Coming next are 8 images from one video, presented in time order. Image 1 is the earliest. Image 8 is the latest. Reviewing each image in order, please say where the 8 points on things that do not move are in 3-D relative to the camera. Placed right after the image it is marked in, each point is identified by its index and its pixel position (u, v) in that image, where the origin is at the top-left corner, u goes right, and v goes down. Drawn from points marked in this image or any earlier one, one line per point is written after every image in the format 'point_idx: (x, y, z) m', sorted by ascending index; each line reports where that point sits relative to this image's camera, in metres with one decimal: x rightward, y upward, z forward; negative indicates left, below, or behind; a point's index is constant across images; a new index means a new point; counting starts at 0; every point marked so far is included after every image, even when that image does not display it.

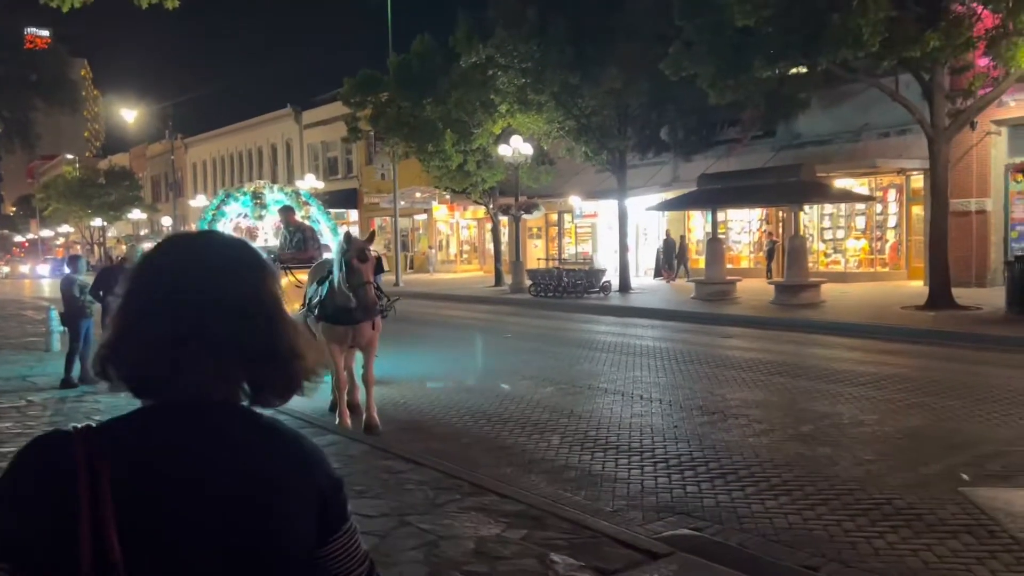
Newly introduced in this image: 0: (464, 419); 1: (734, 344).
0: (-0.6, -1.5, +10.0) m
1: (+4.3, -1.1, +18.3) m
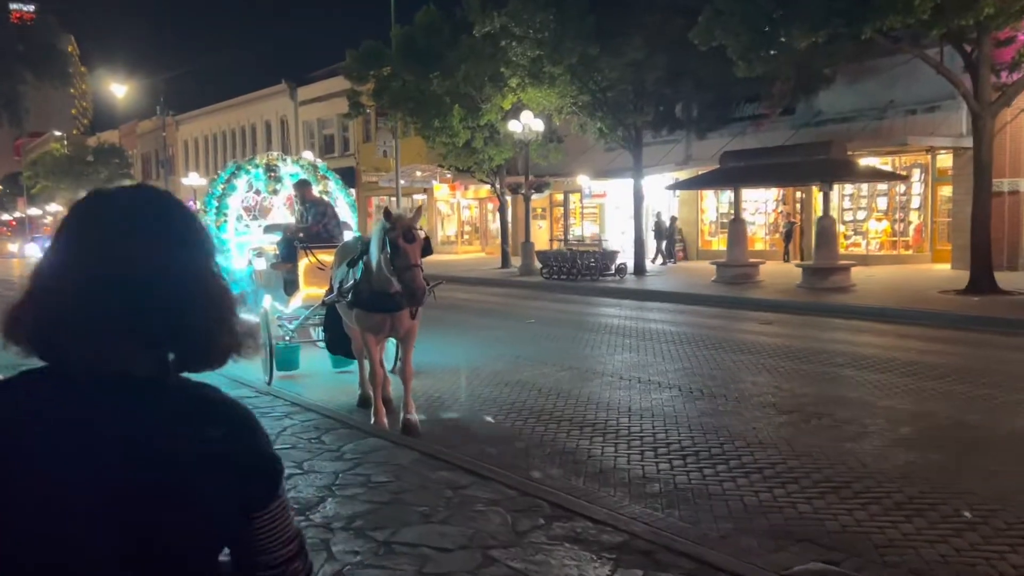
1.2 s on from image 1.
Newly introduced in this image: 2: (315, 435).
0: (0.0, -1.4, +9.0) m
1: (+4.8, -0.8, +17.3) m
2: (-1.8, -1.3, +7.8) m
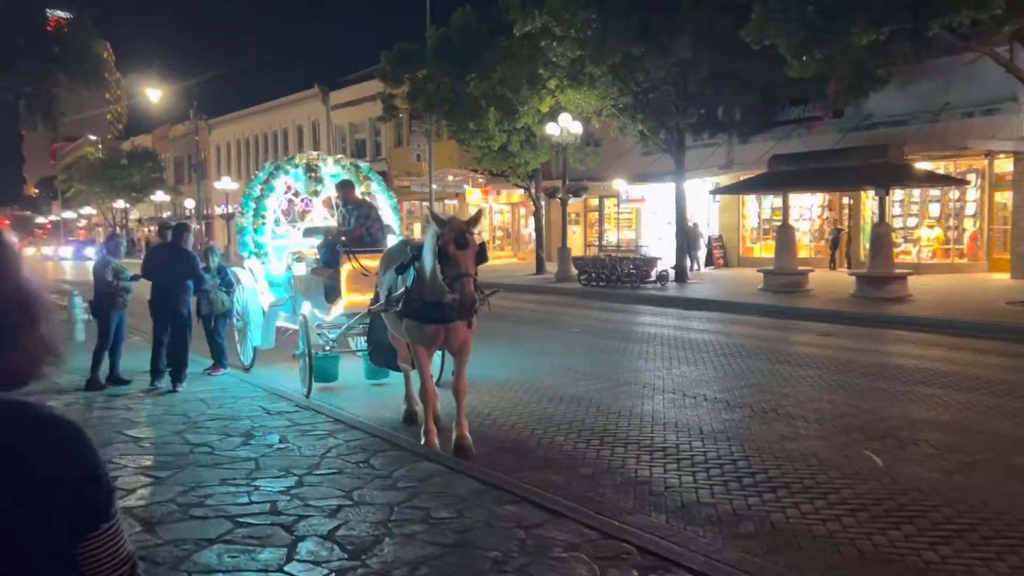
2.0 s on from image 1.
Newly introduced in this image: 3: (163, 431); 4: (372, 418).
0: (+0.6, -1.5, +8.2) m
1: (+5.6, -0.9, +16.4) m
2: (-1.2, -1.4, +7.1) m
3: (-3.2, -1.3, +7.9) m
4: (-1.5, -1.4, +9.3) m
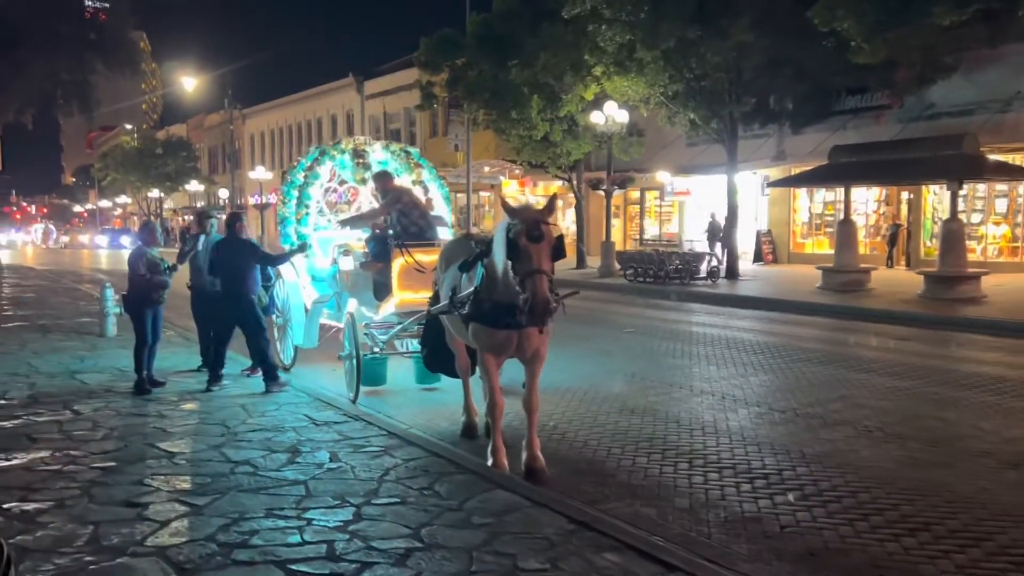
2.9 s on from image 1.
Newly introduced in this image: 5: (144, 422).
0: (+1.2, -1.5, +7.3) m
1: (+6.5, -0.9, +15.3) m
2: (-0.6, -1.4, +6.2) m
3: (-2.6, -1.3, +7.1) m
4: (-0.8, -1.4, +8.4) m
5: (-3.4, -1.2, +8.0) m
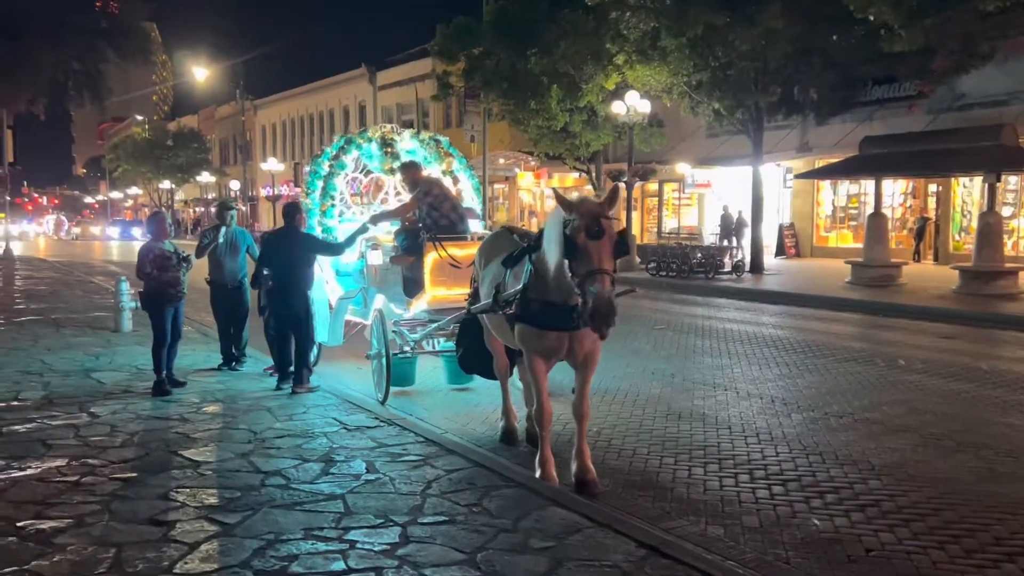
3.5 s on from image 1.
0: (+1.6, -1.5, +6.8) m
1: (+7.0, -0.9, +14.7) m
2: (-0.3, -1.4, +5.7) m
3: (-2.2, -1.3, +6.6) m
4: (-0.4, -1.4, +7.9) m
5: (-3.0, -1.2, +7.5) m
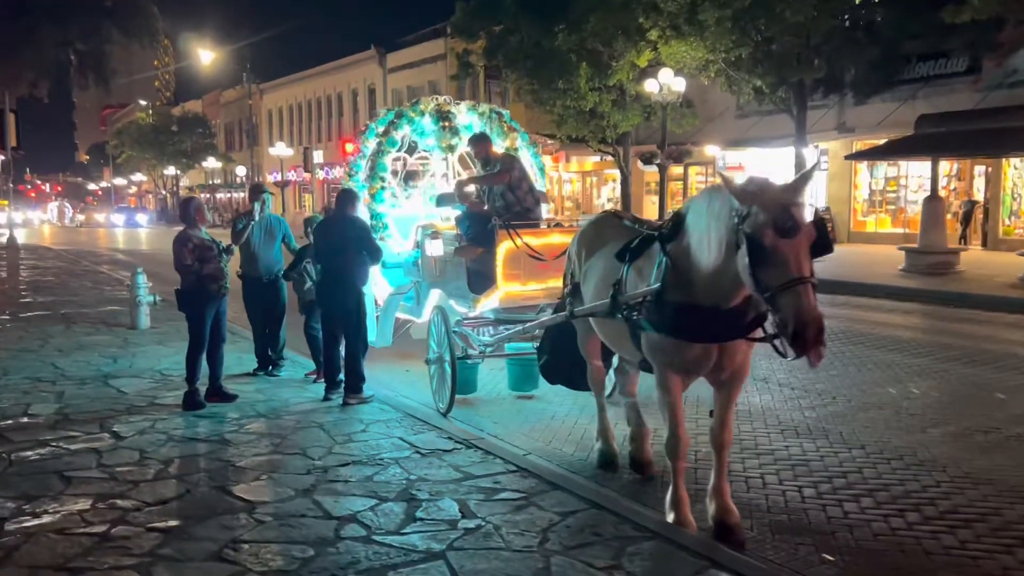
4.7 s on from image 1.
0: (+2.4, -1.4, +5.6) m
1: (+7.8, -0.7, +13.5) m
2: (+0.5, -1.4, +4.5) m
3: (-1.4, -1.3, +5.4) m
4: (+0.3, -1.3, +6.7) m
5: (-2.3, -1.2, +6.3) m
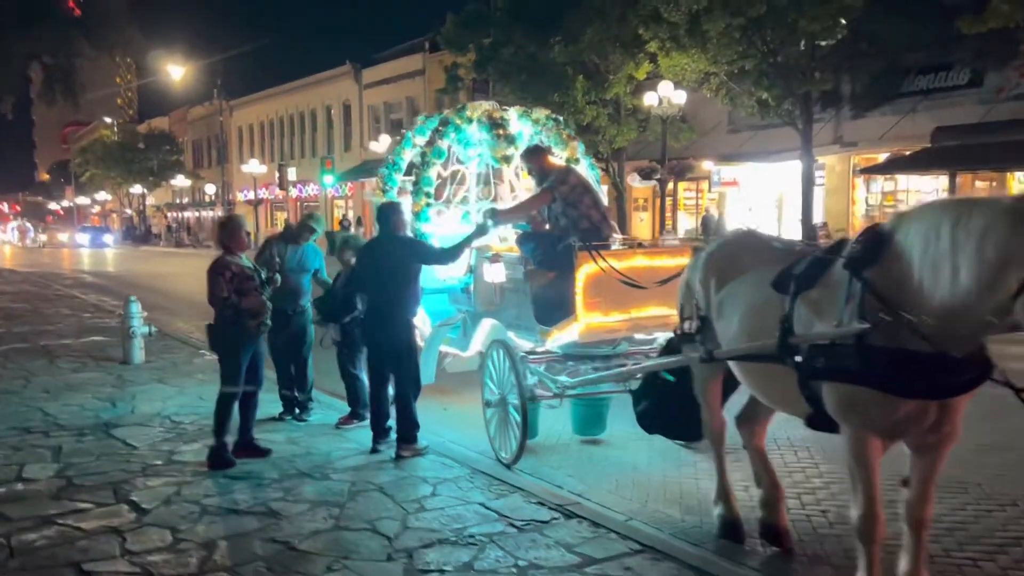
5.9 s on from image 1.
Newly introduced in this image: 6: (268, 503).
0: (+3.1, -1.6, +4.6) m
1: (+8.2, -1.0, +12.7) m
2: (+1.3, -1.6, +3.4) m
3: (-0.7, -1.5, +4.3) m
4: (+1.0, -1.6, +5.6) m
5: (-1.6, -1.4, +5.1) m
6: (-1.6, -1.4, +5.6) m
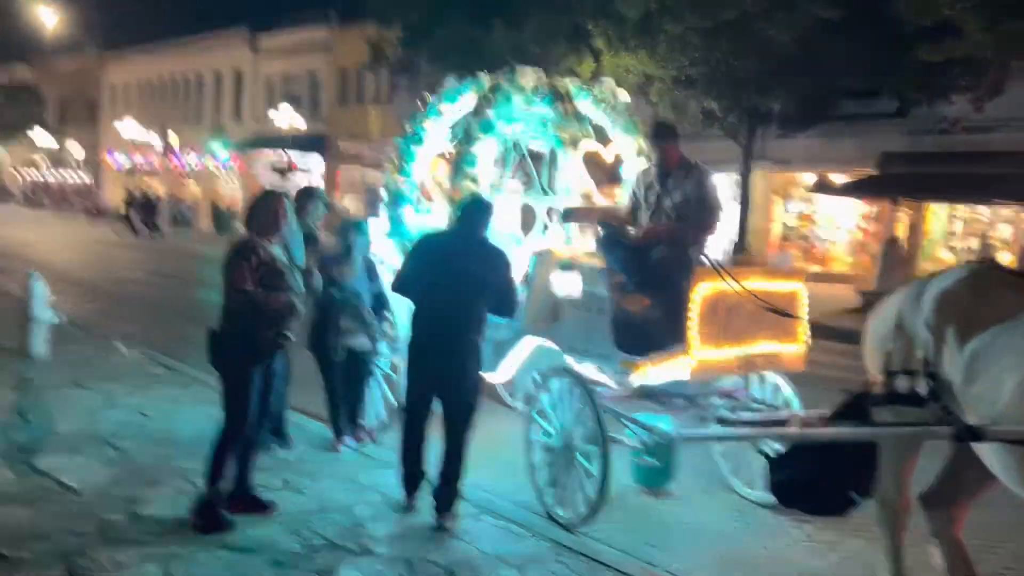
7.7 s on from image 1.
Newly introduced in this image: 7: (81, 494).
0: (+3.8, -2.0, +3.6) m
1: (+7.7, -1.6, +12.4) m
2: (+2.2, -1.8, +2.2) m
3: (+0.1, -1.6, +2.8) m
4: (+1.6, -1.7, +4.3) m
5: (-0.9, -1.4, +3.5) m
6: (-0.9, -1.4, +3.9) m
7: (-2.5, -1.2, +5.0) m
